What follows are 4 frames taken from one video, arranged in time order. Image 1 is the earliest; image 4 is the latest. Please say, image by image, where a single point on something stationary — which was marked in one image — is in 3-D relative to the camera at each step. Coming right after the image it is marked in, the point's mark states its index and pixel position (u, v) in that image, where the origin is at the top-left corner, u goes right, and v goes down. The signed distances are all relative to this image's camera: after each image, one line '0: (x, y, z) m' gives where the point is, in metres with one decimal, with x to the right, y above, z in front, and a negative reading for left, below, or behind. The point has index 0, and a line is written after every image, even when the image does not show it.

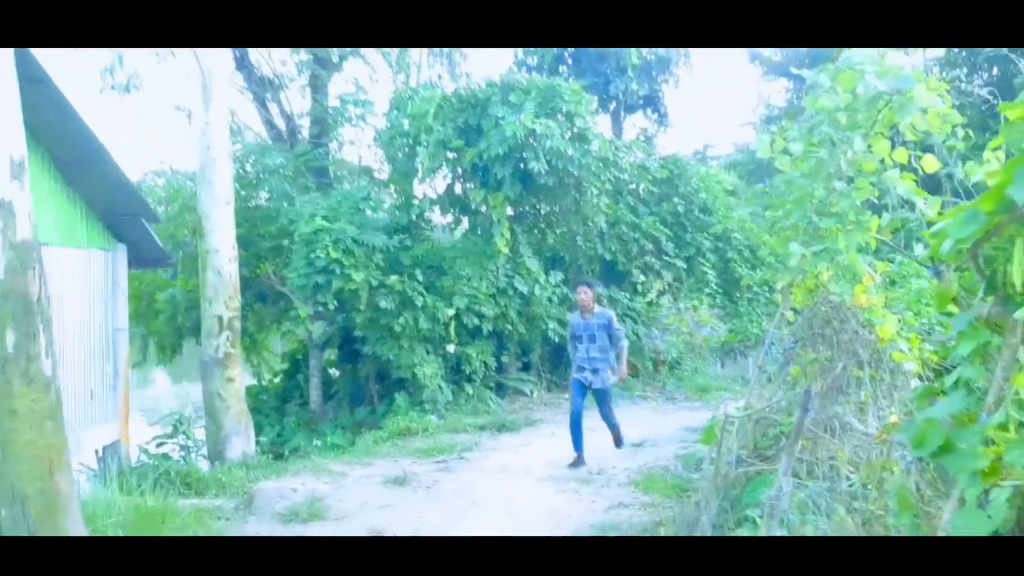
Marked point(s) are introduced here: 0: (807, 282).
0: (+0.6, 0.0, +2.1) m
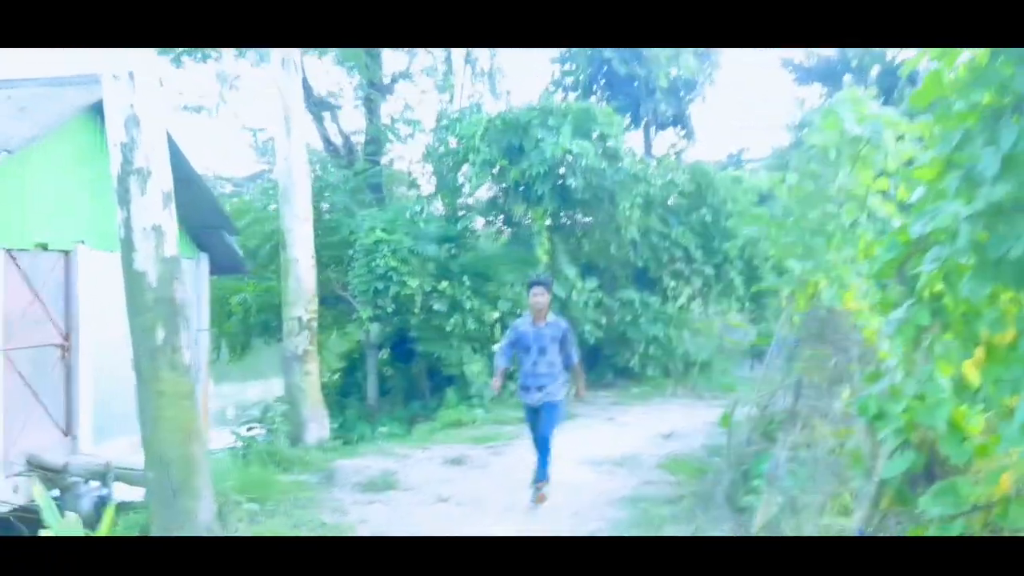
0: (+0.7, 0.0, +2.5) m
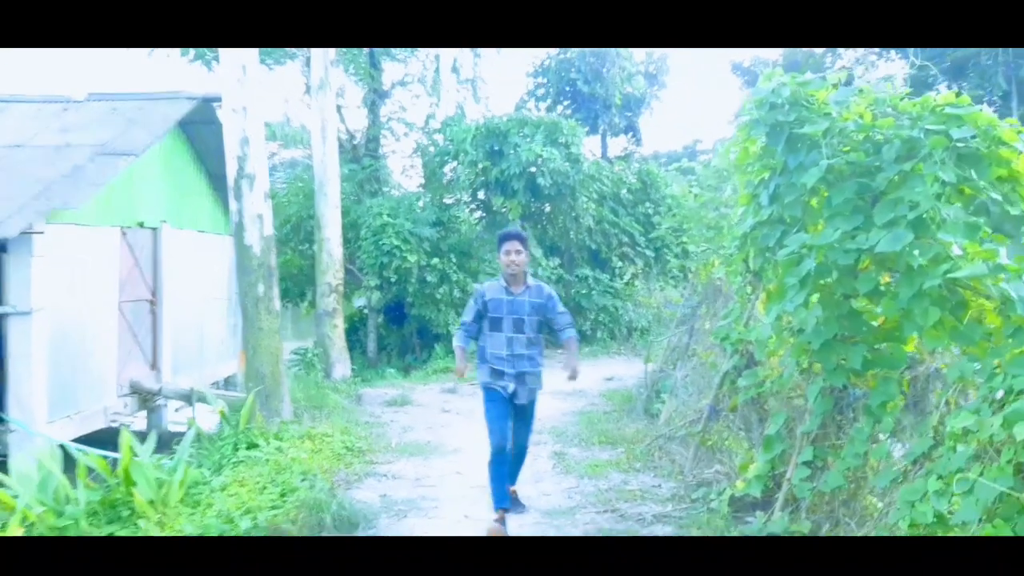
0: (+0.6, +0.1, +3.4) m
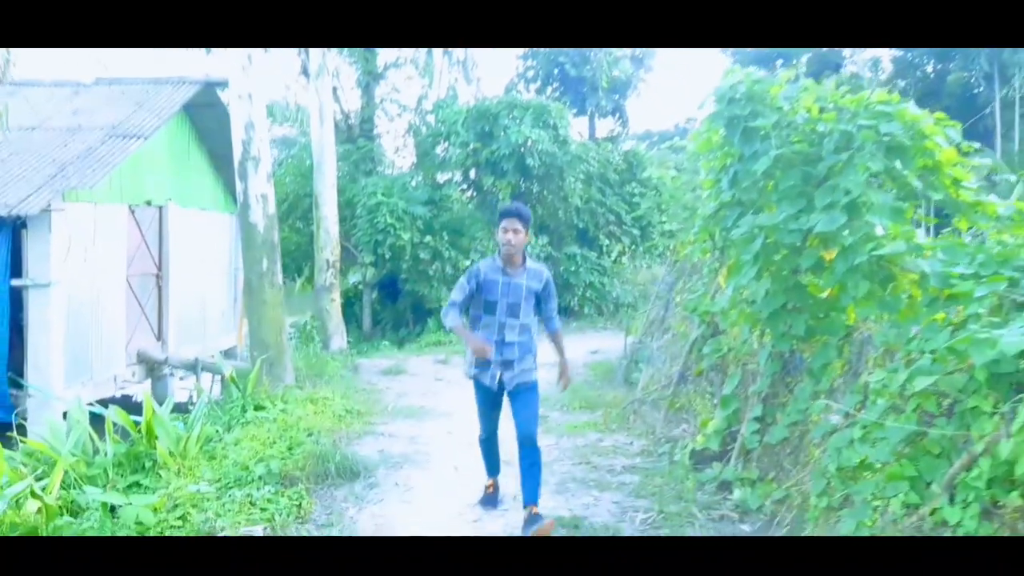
0: (+0.6, +0.1, +3.5) m
